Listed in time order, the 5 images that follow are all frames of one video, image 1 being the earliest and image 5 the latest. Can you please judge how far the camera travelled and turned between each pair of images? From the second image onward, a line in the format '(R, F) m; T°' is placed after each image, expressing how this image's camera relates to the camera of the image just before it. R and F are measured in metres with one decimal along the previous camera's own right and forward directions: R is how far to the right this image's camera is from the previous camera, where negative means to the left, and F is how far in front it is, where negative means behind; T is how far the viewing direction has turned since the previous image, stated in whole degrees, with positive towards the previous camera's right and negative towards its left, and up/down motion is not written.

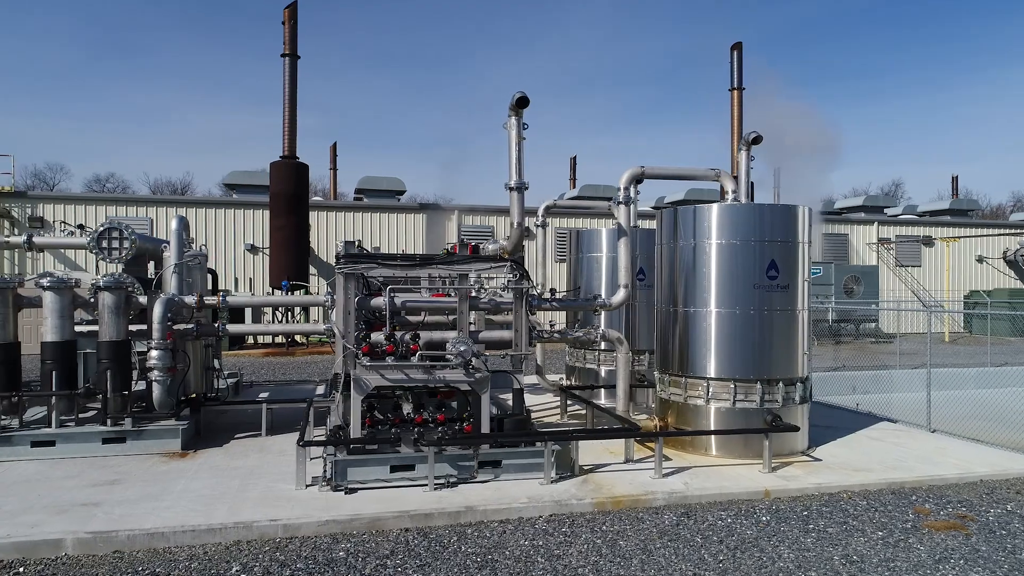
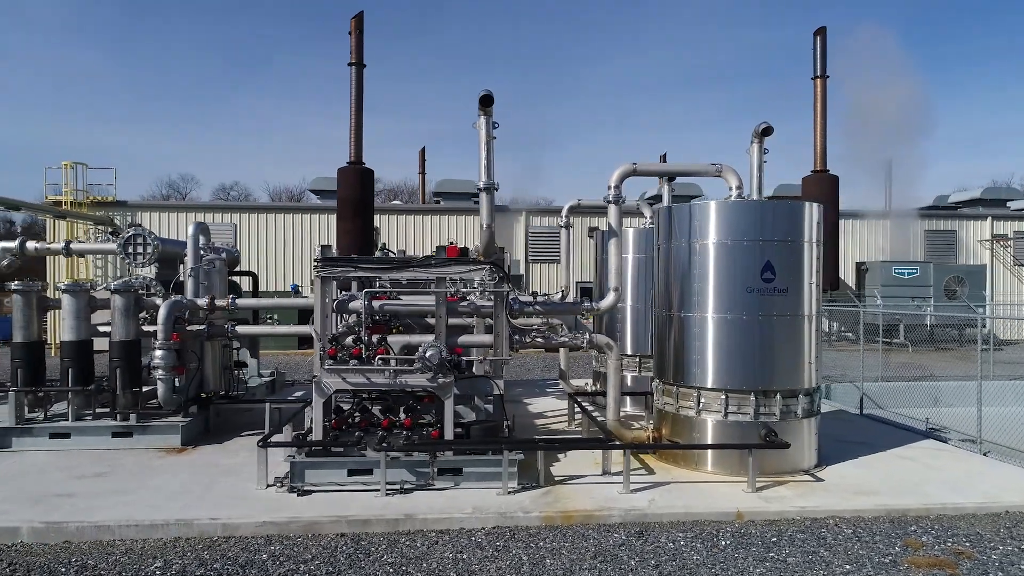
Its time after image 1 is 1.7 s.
(+1.3, +0.3) m; -9°
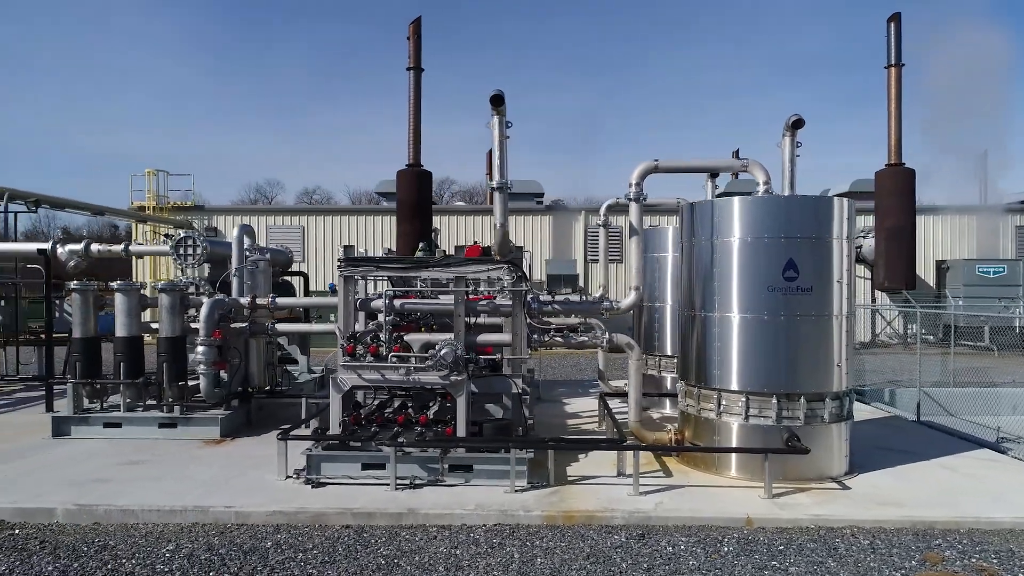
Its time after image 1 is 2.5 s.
(+0.6, 0.0) m; -6°
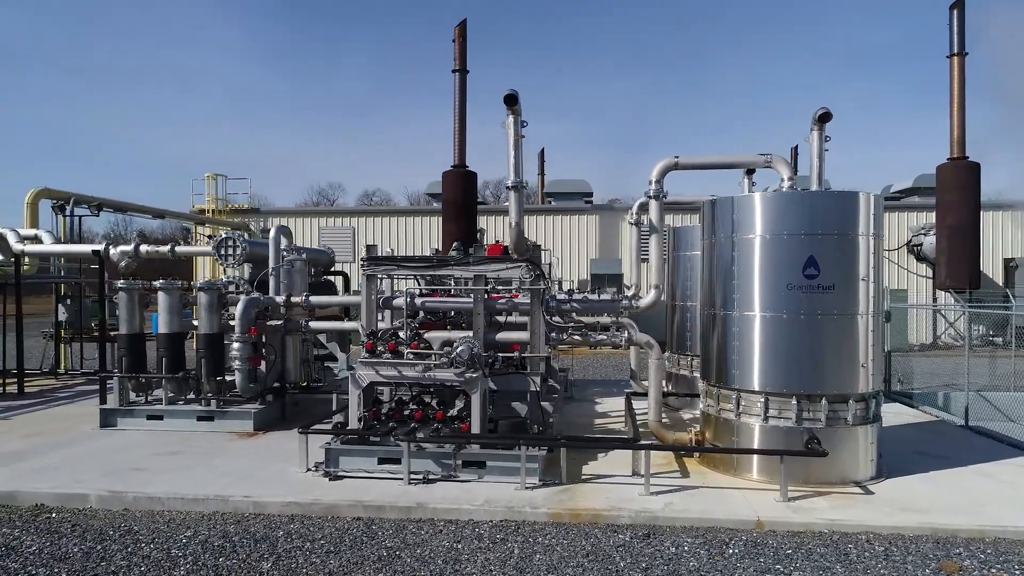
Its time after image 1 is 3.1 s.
(+0.4, 0.0) m; -5°
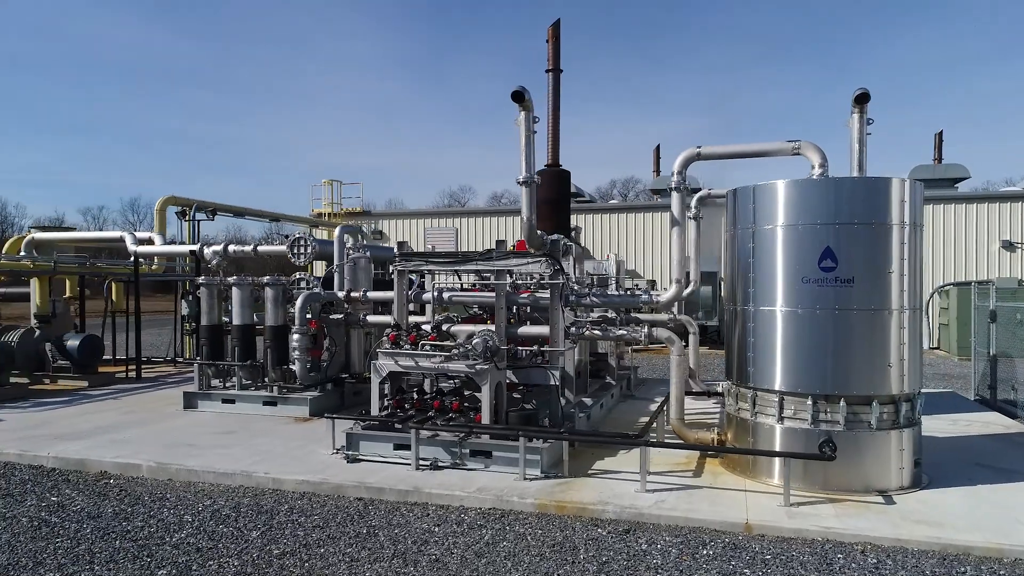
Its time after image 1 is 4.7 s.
(+1.1, 0.0) m; -11°
